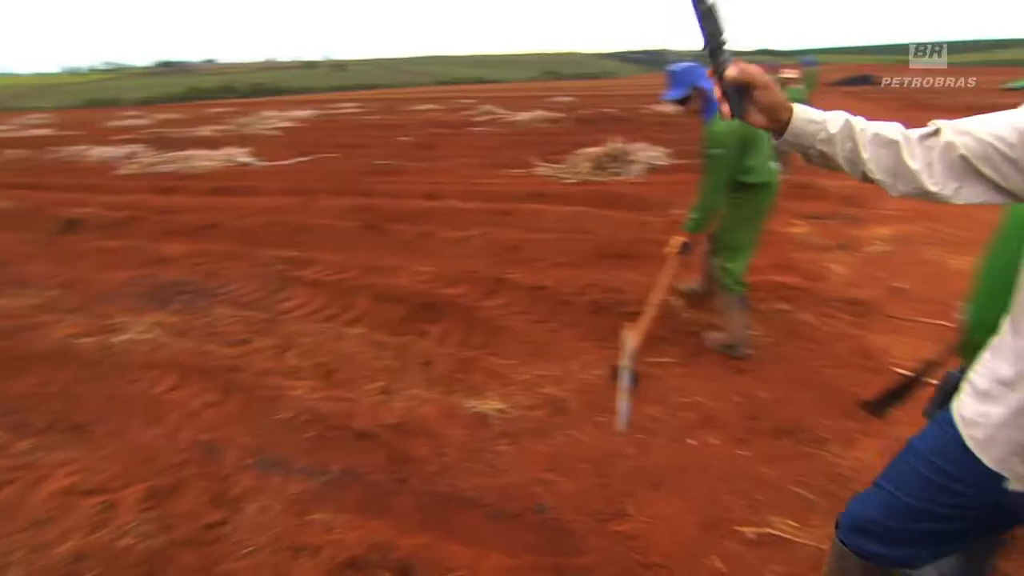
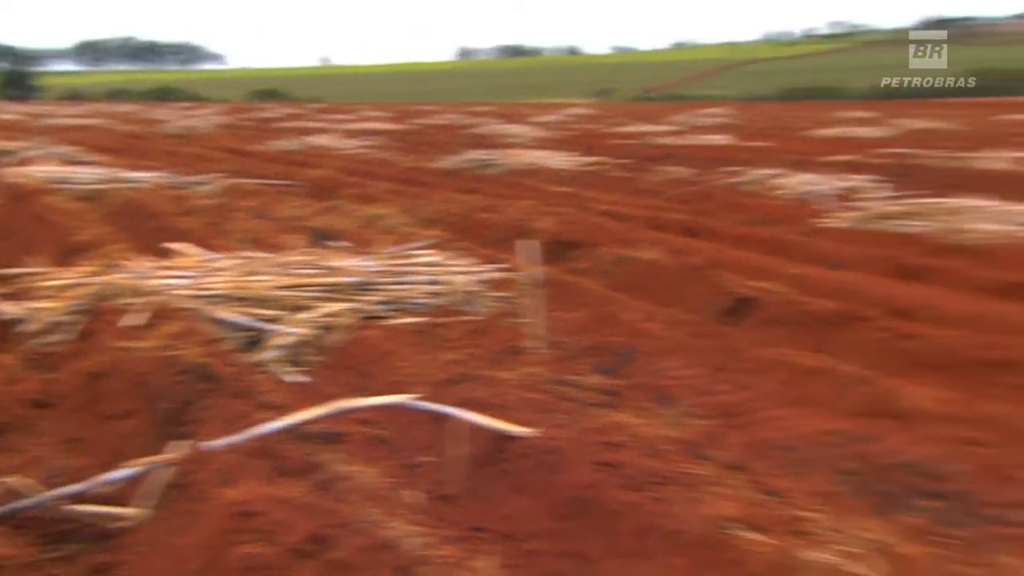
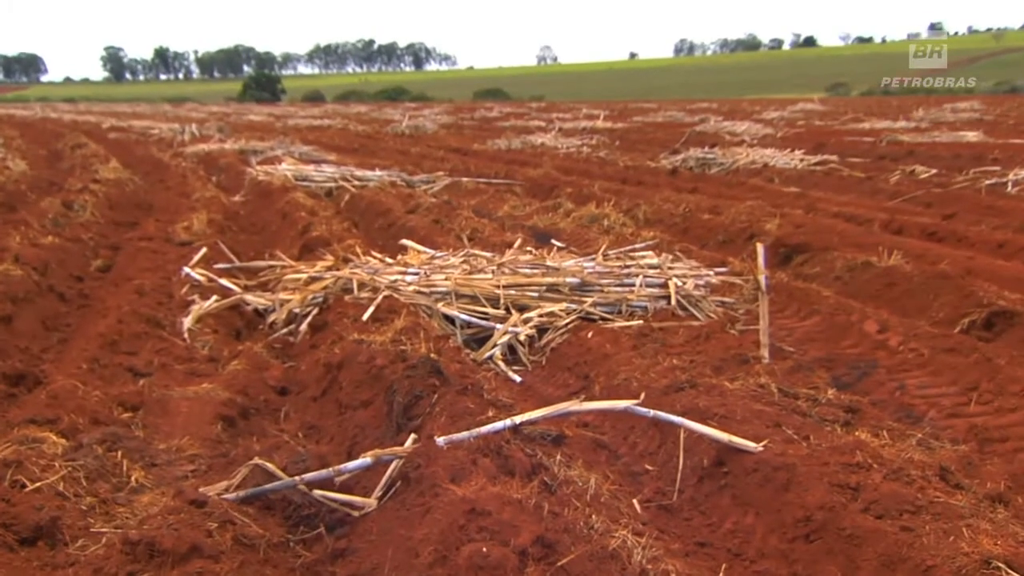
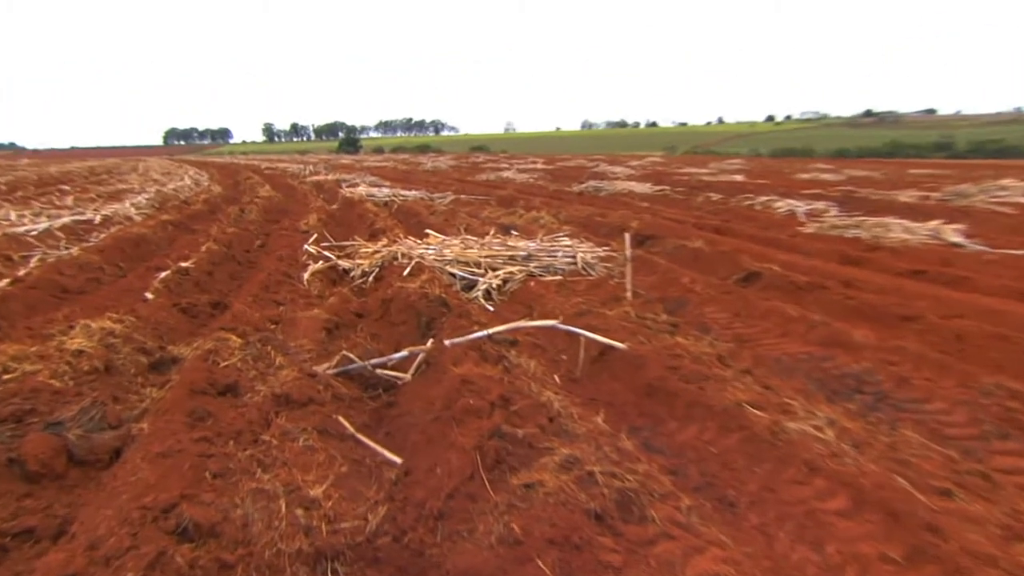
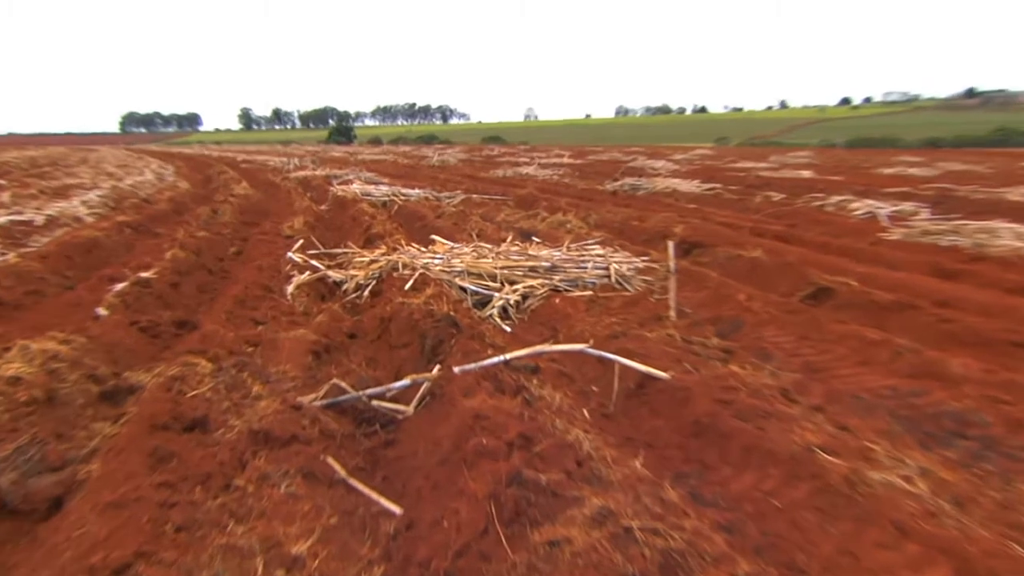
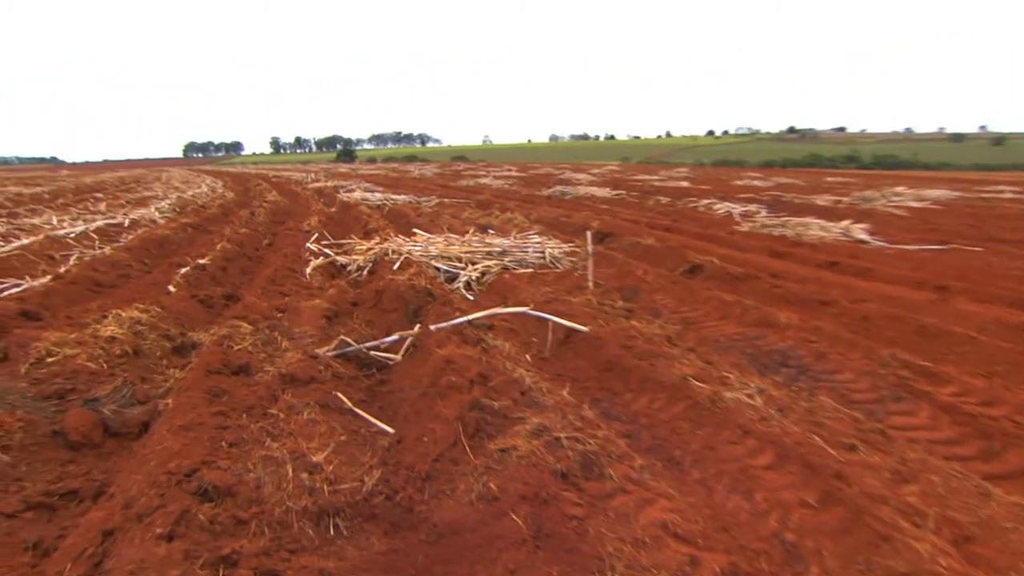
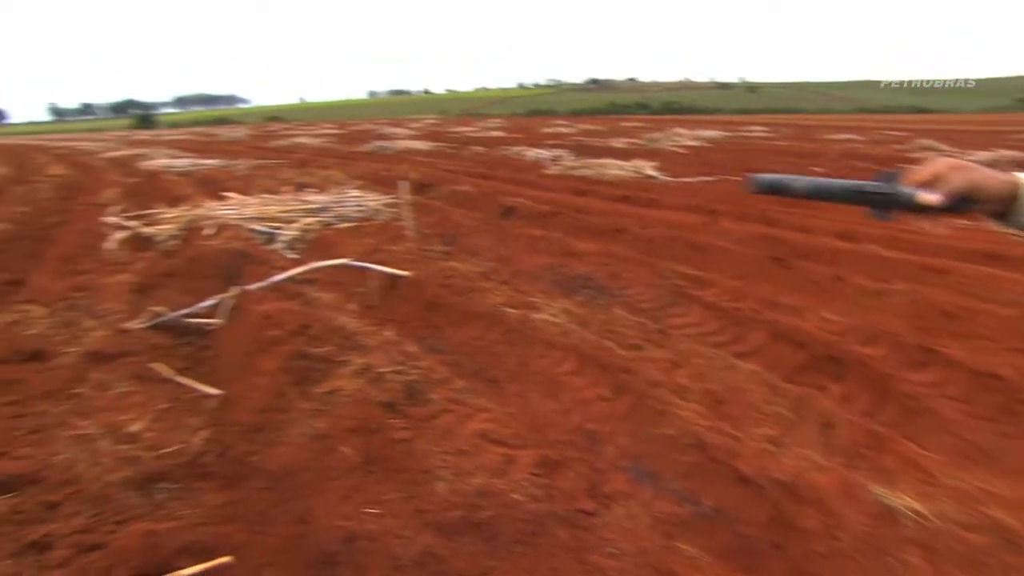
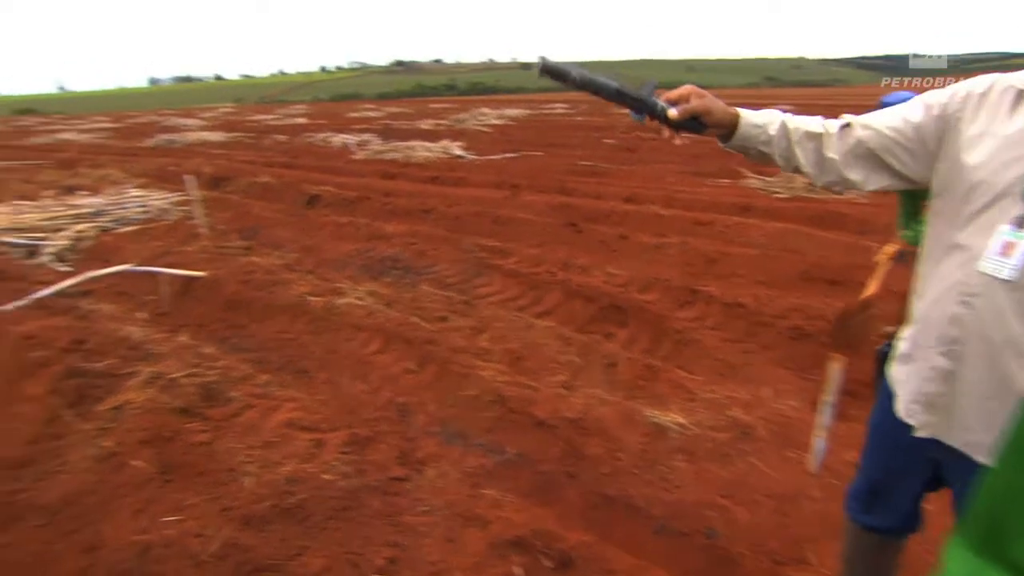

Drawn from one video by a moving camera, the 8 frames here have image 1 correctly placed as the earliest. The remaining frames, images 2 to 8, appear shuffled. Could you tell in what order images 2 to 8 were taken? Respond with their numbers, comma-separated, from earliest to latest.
8, 7, 6, 4, 5, 3, 2
